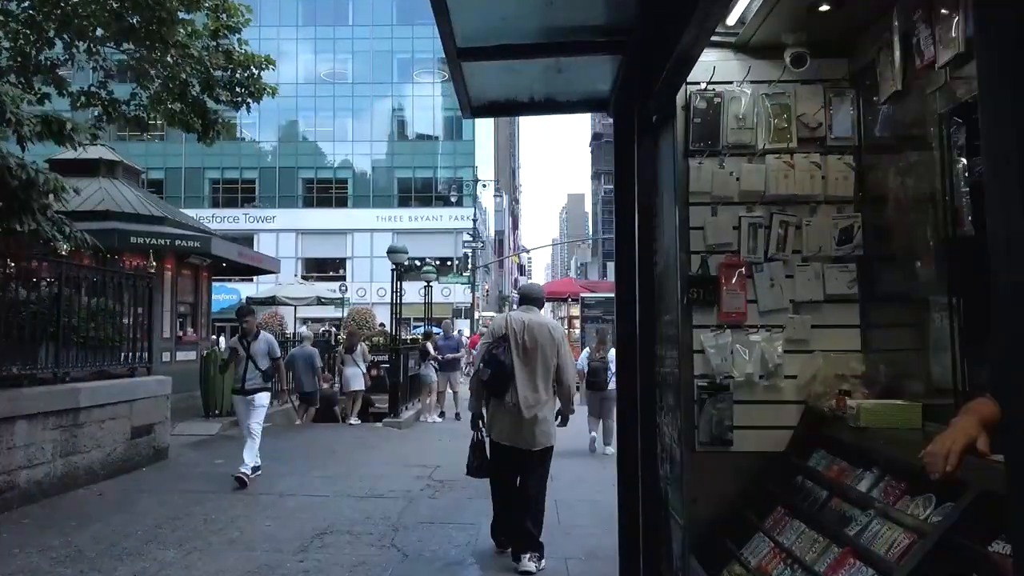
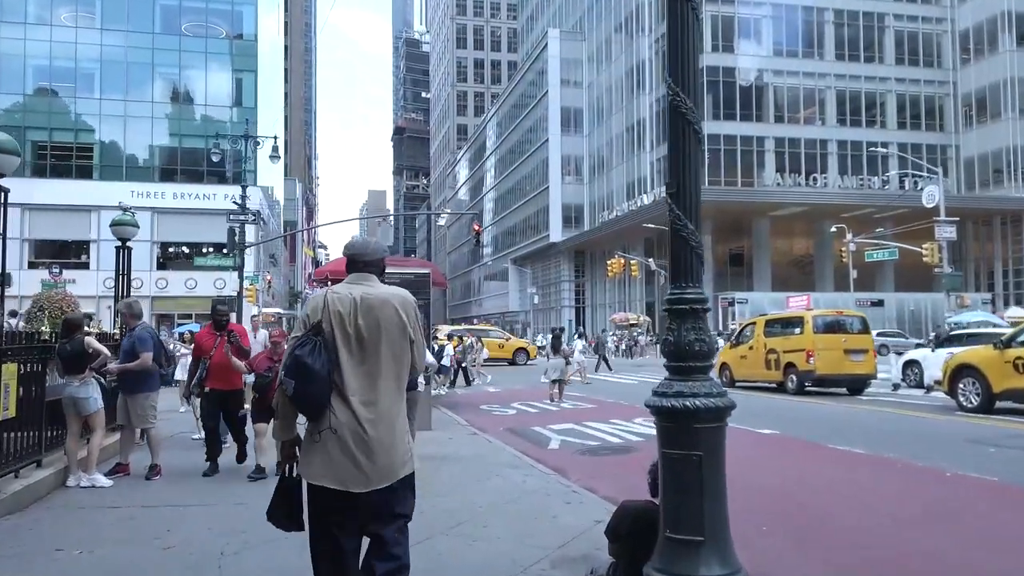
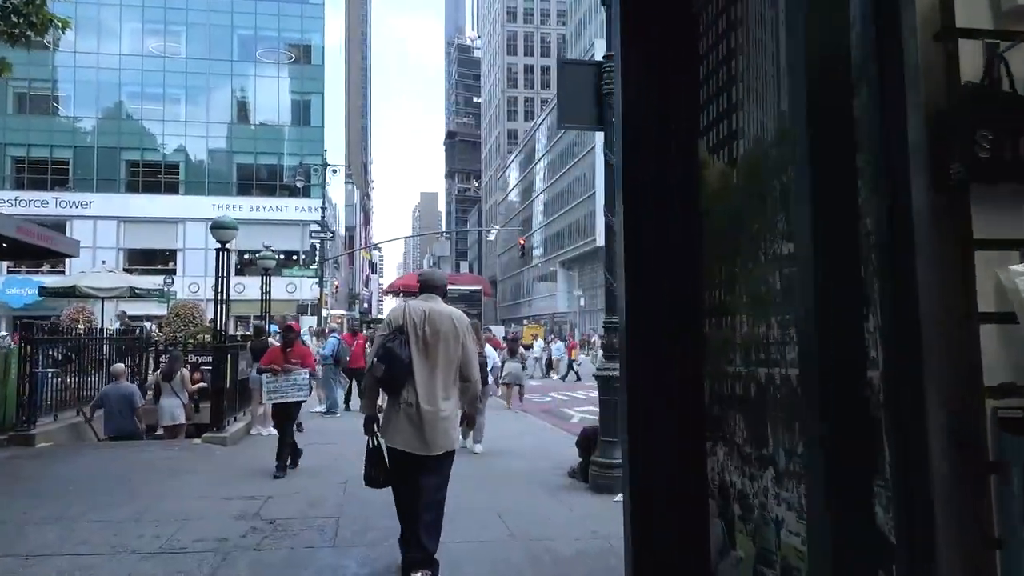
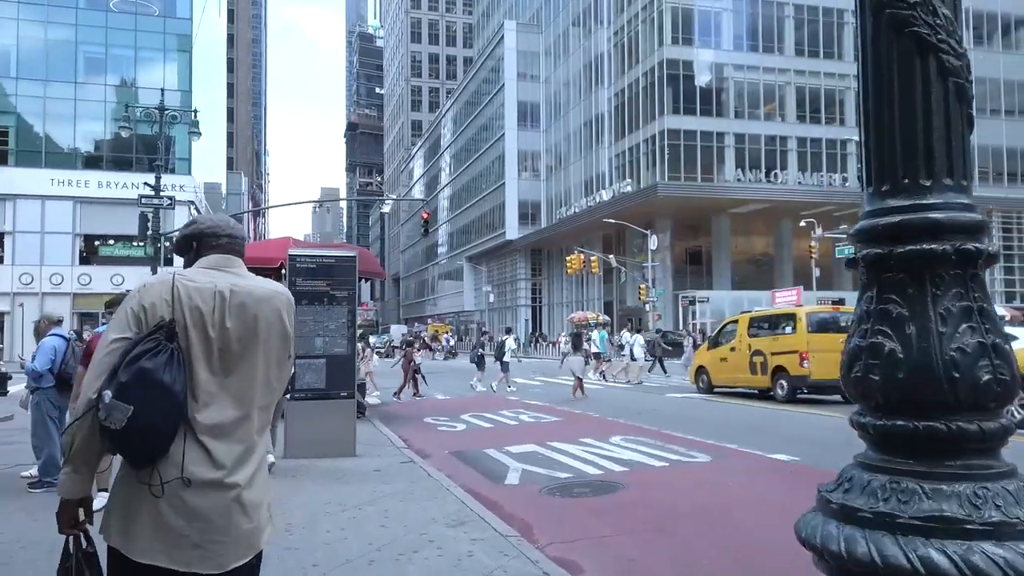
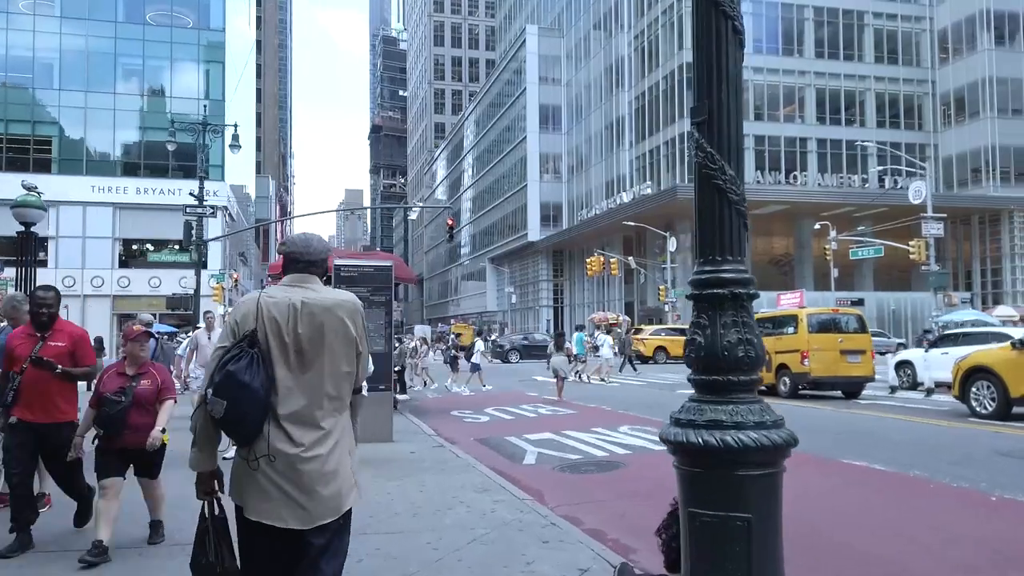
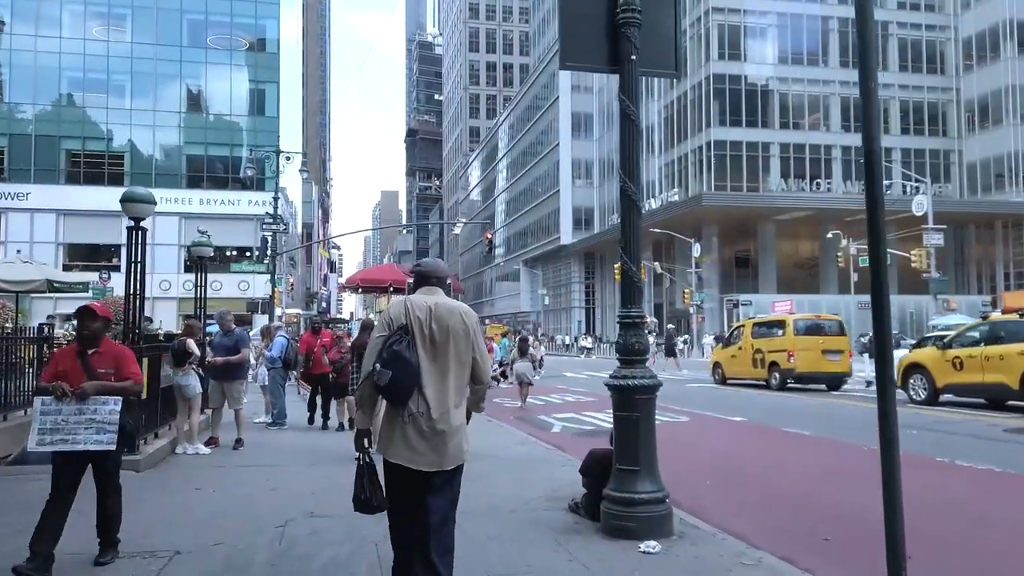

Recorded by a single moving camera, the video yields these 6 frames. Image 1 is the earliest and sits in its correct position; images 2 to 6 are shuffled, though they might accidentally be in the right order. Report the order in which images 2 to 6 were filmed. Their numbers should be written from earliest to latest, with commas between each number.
3, 6, 2, 5, 4
